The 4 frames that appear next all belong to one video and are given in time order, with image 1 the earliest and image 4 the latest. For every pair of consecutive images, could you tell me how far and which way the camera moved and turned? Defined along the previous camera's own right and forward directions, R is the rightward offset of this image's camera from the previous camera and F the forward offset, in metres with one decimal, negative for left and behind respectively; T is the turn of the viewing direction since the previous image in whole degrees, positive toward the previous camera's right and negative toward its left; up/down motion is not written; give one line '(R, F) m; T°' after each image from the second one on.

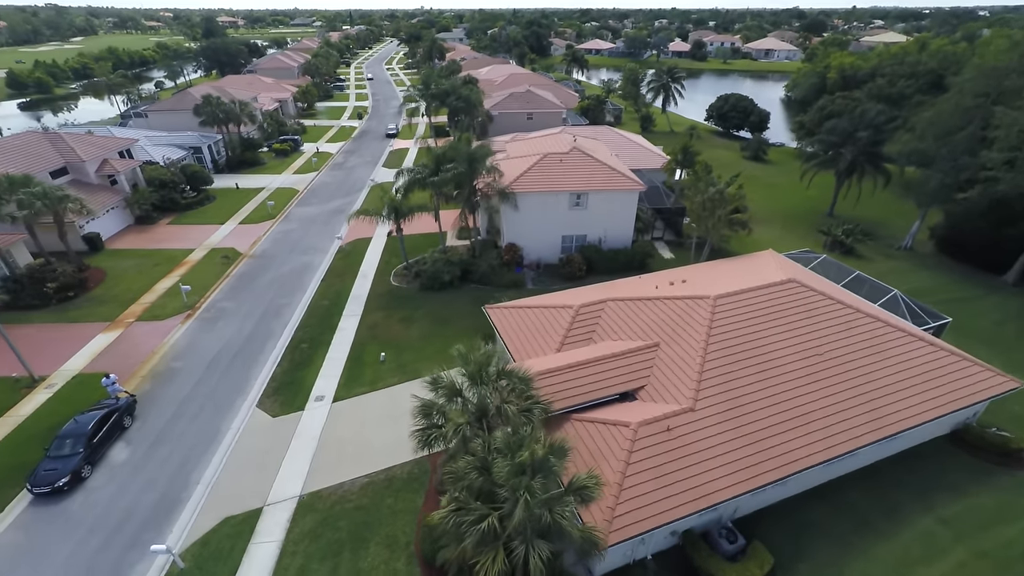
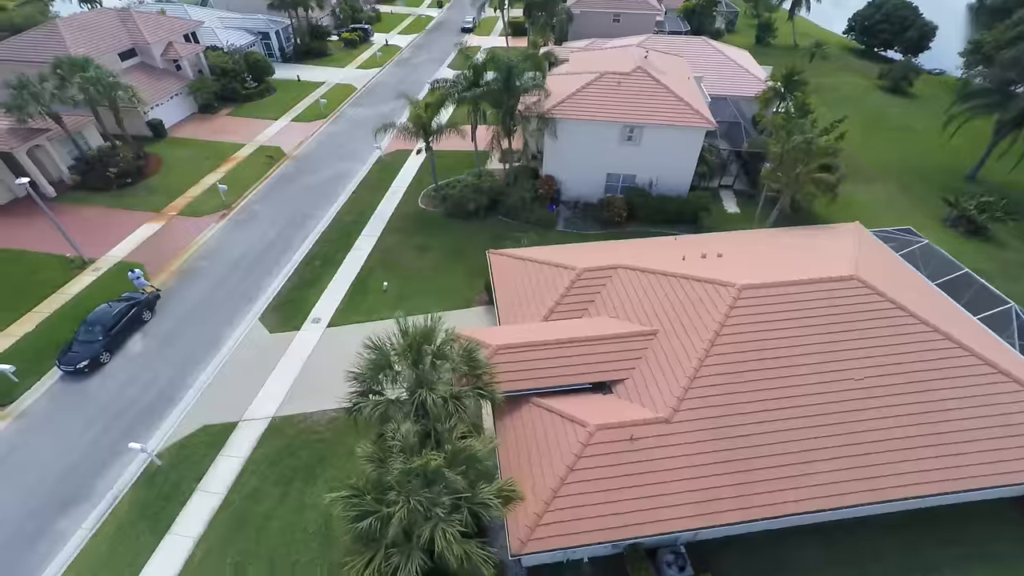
(+3.3, +2.6) m; -9°
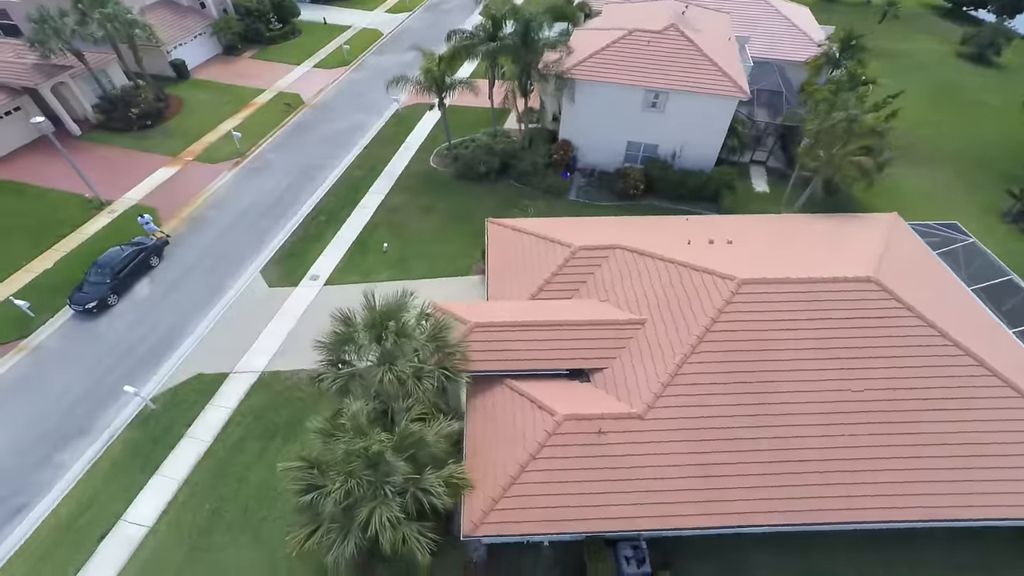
(+1.6, +0.7) m; -4°
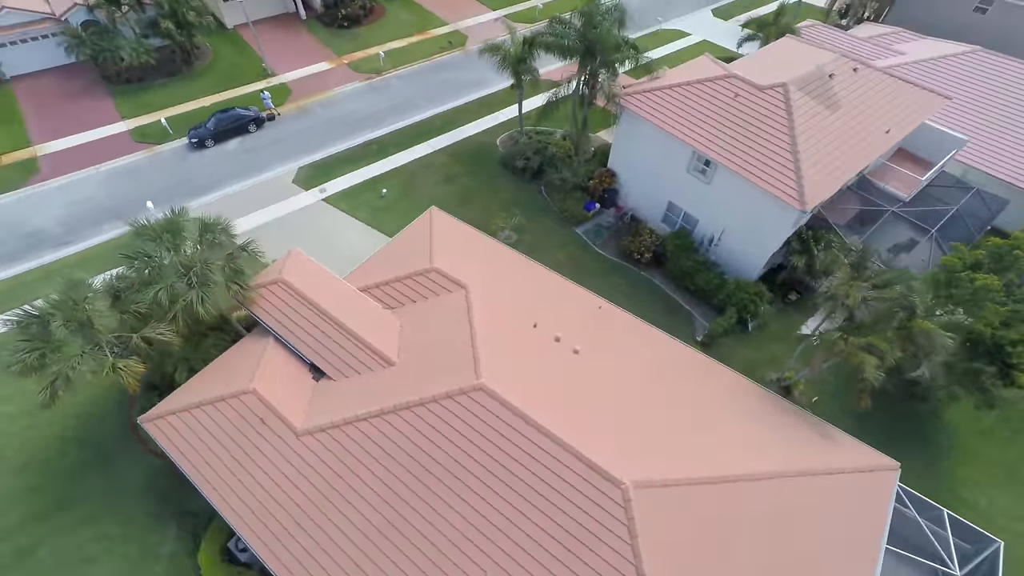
(+11.6, +3.7) m; -23°
